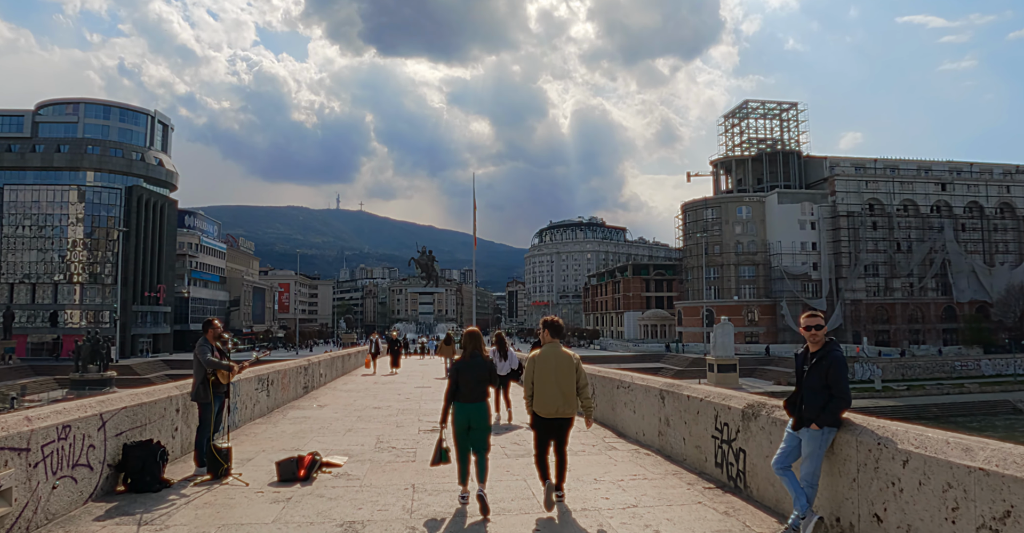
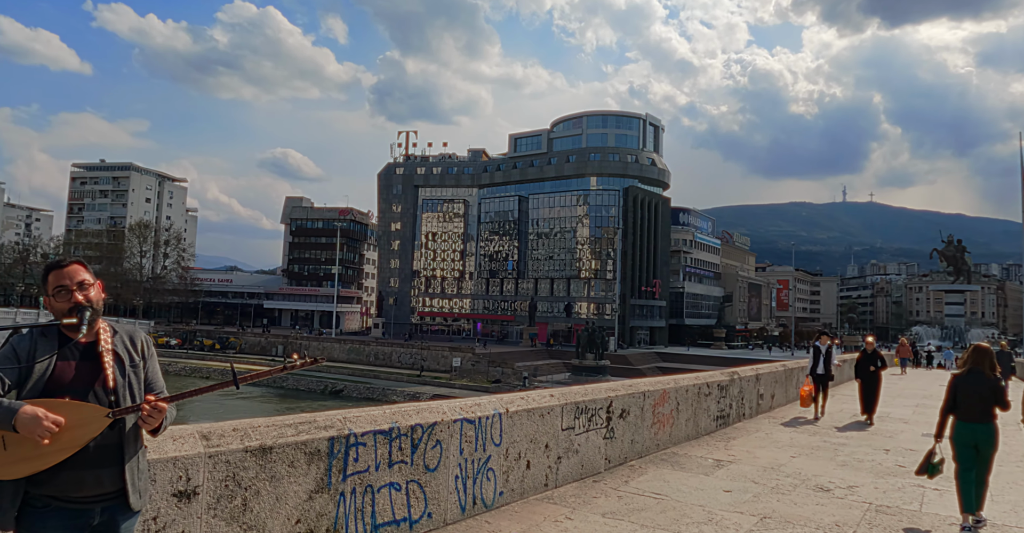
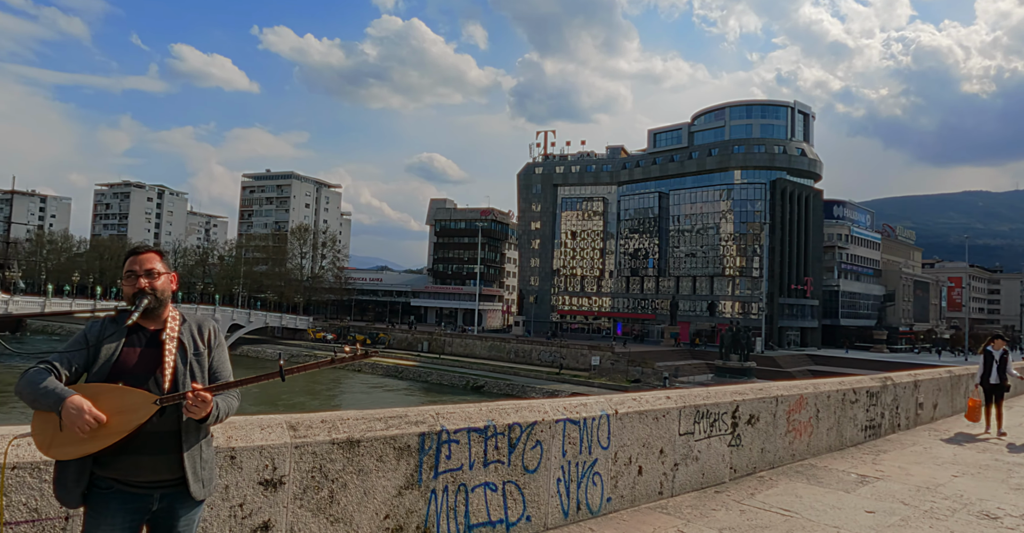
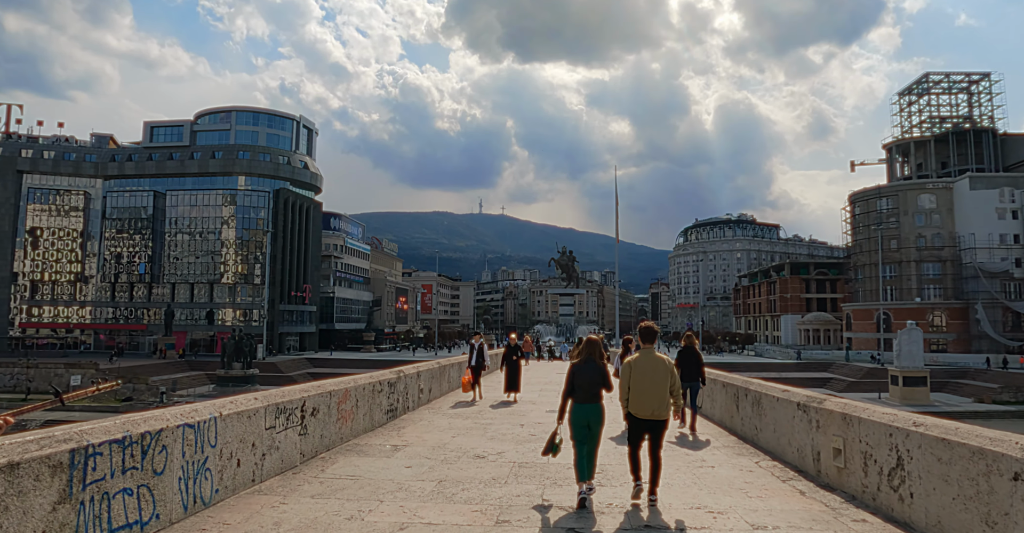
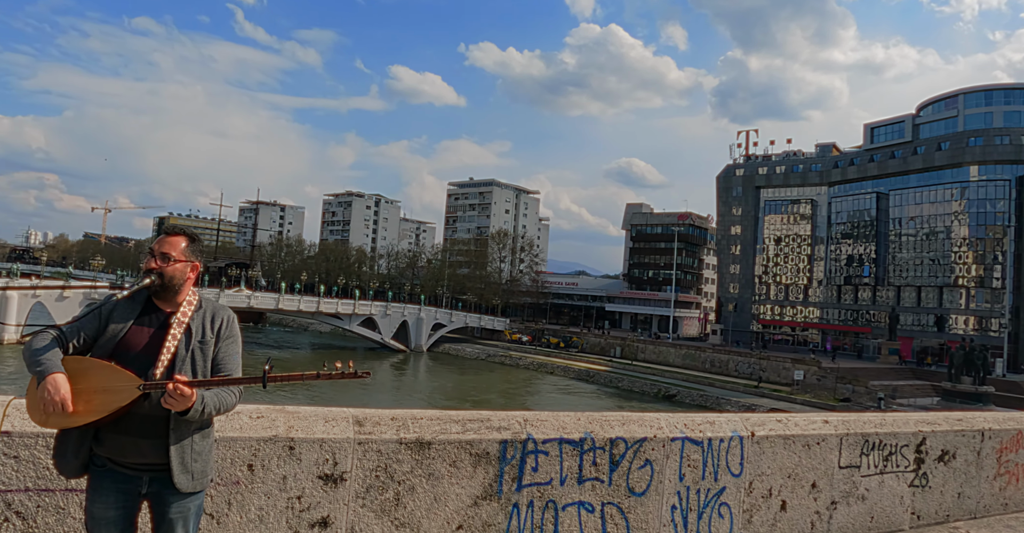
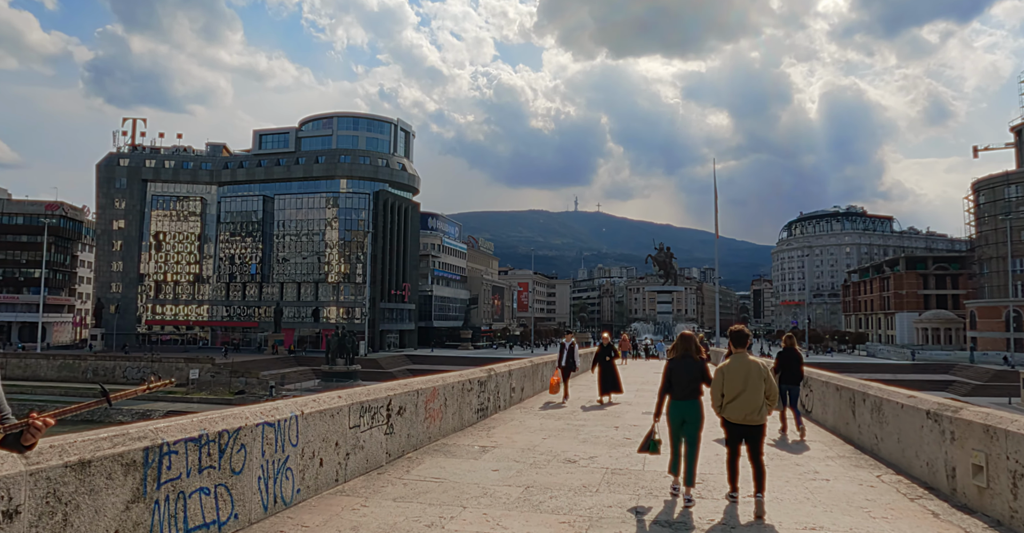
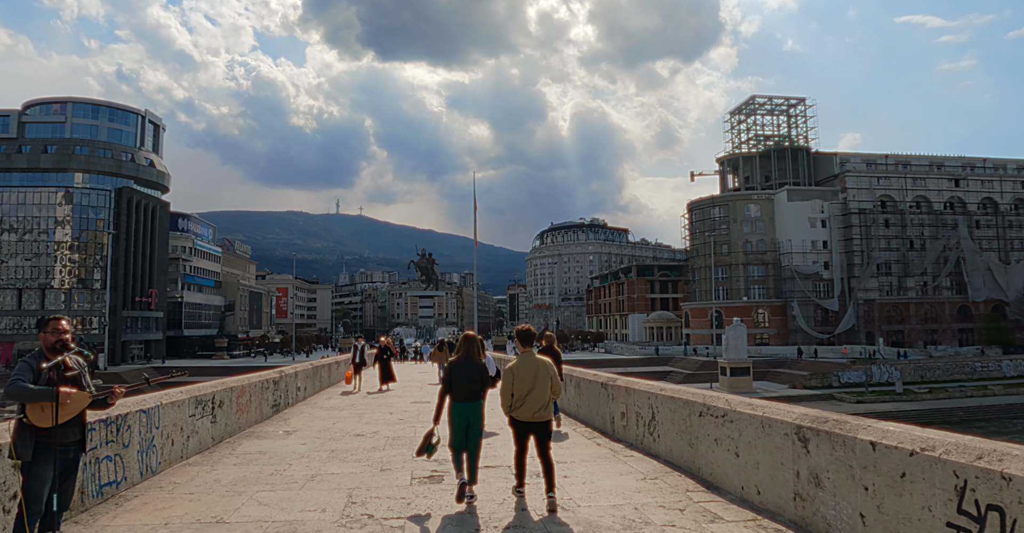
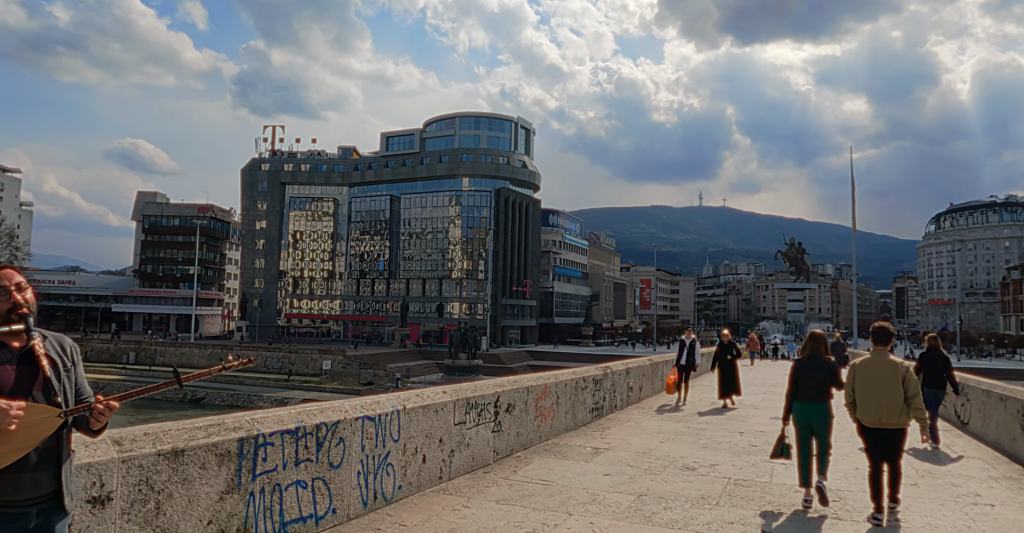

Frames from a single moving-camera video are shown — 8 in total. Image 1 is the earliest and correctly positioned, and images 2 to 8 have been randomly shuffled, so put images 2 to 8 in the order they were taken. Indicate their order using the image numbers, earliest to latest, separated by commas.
7, 4, 6, 8, 2, 3, 5
